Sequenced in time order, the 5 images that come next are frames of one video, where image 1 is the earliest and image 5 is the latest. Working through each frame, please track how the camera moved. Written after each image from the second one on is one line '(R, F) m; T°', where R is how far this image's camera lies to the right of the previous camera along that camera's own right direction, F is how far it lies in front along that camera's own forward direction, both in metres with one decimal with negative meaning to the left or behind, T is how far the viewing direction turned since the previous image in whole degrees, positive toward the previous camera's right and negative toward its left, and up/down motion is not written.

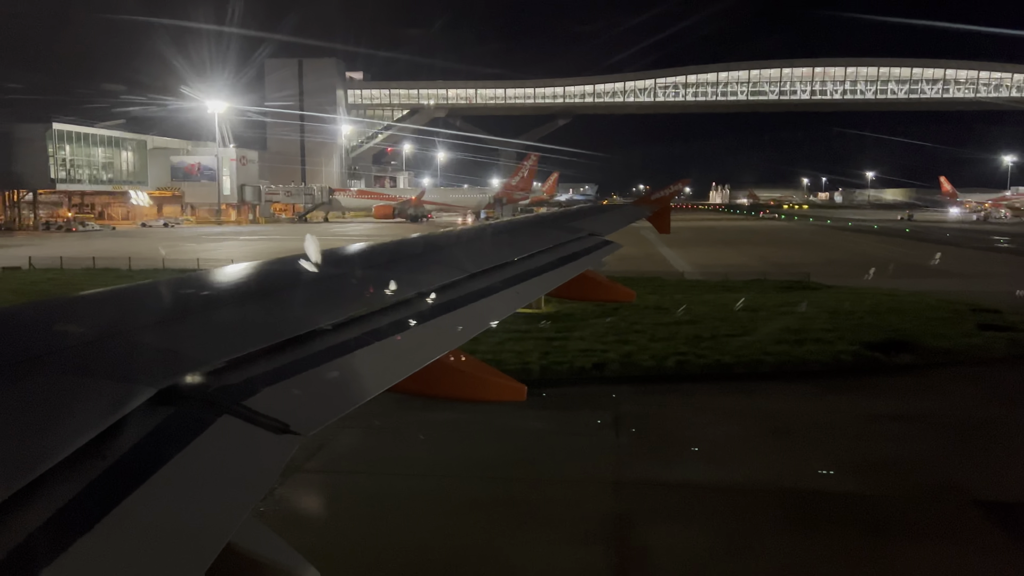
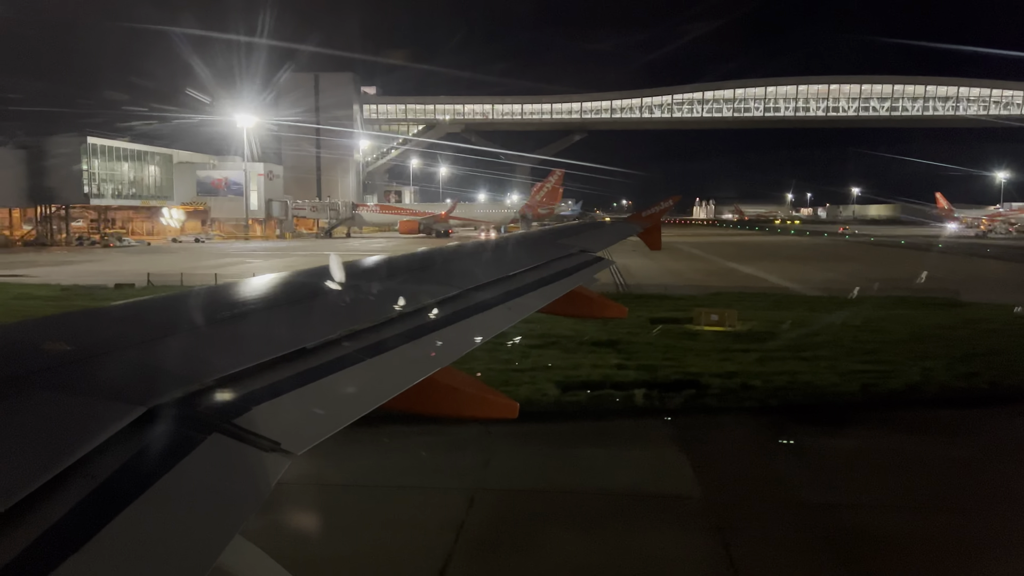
(-1.7, +0.2) m; +1°
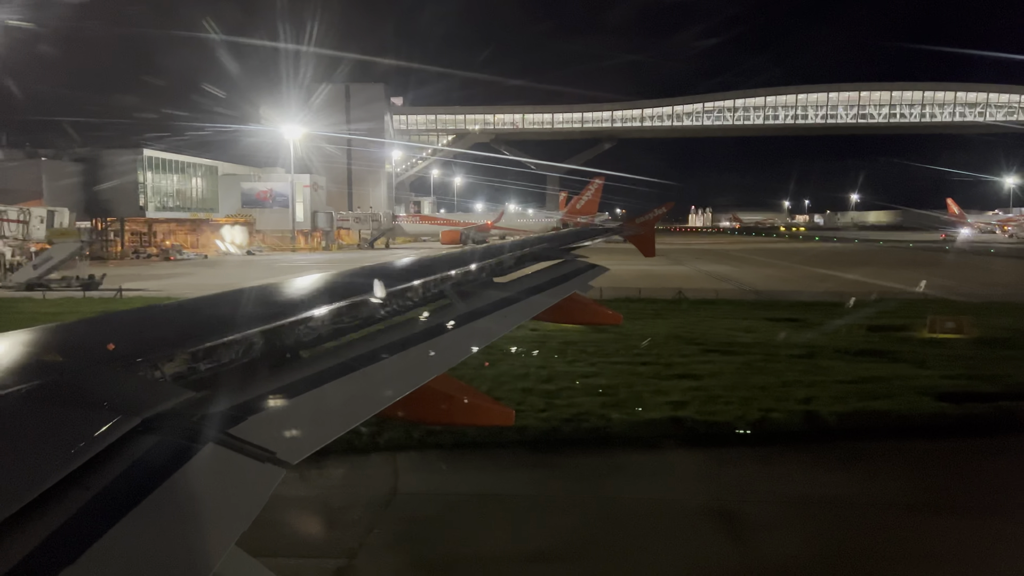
(-1.8, +0.1) m; 0°
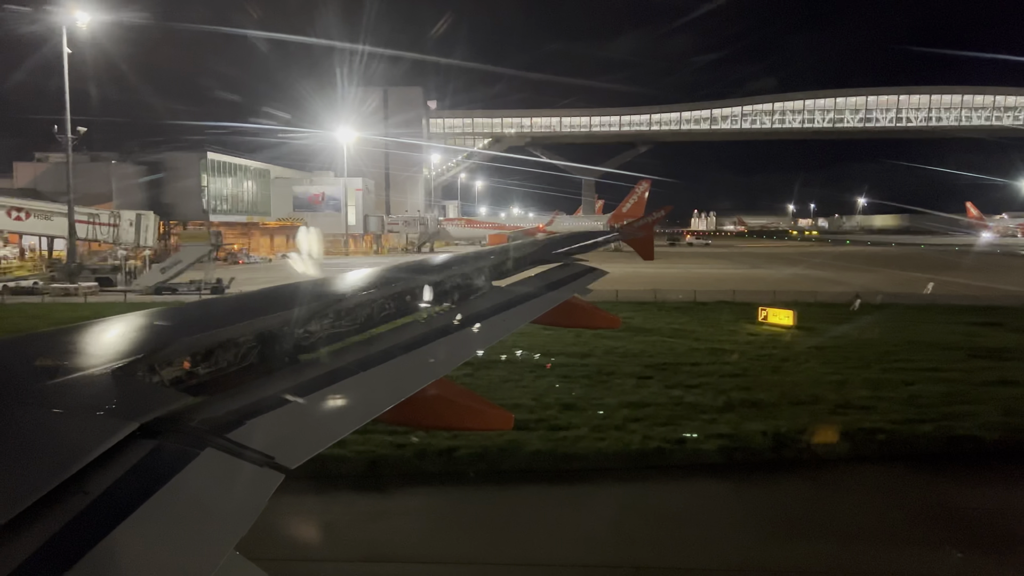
(-1.8, +0.1) m; 0°
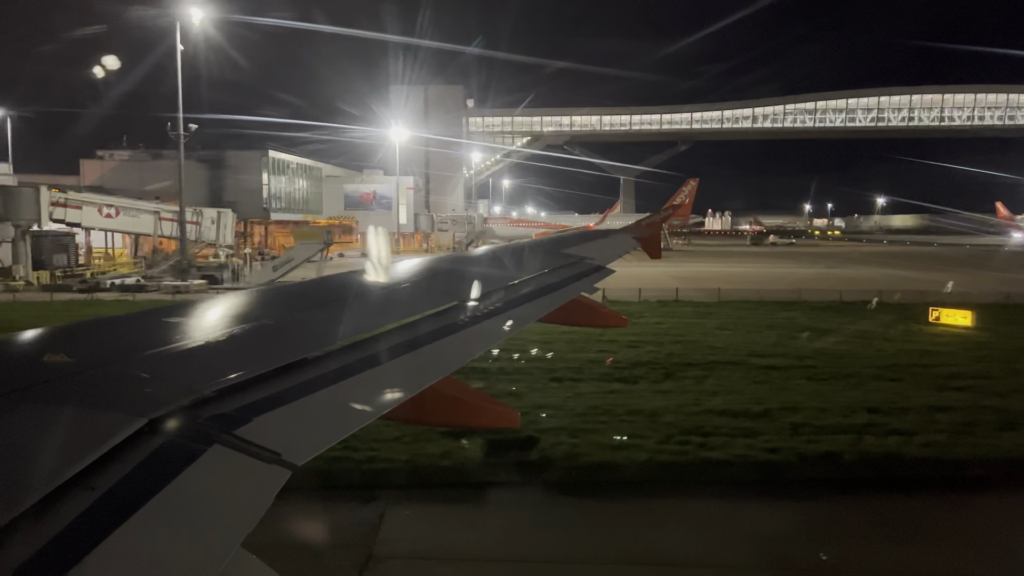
(-1.4, +0.1) m; -1°
